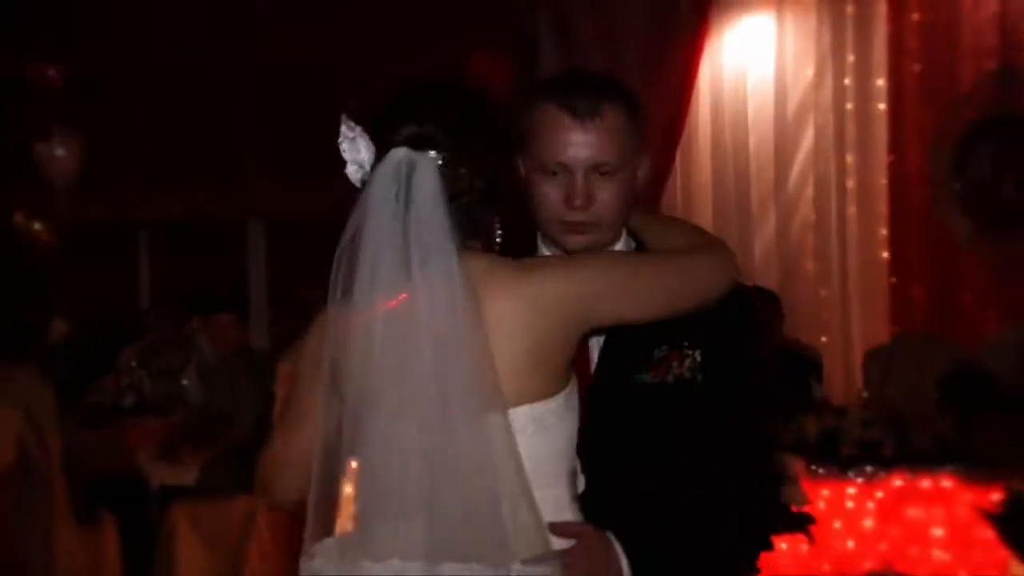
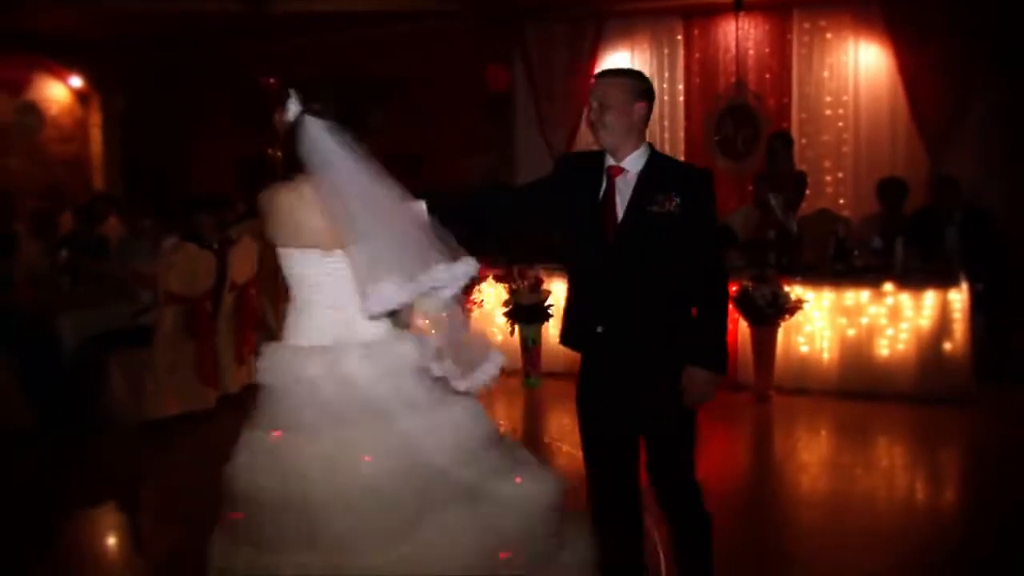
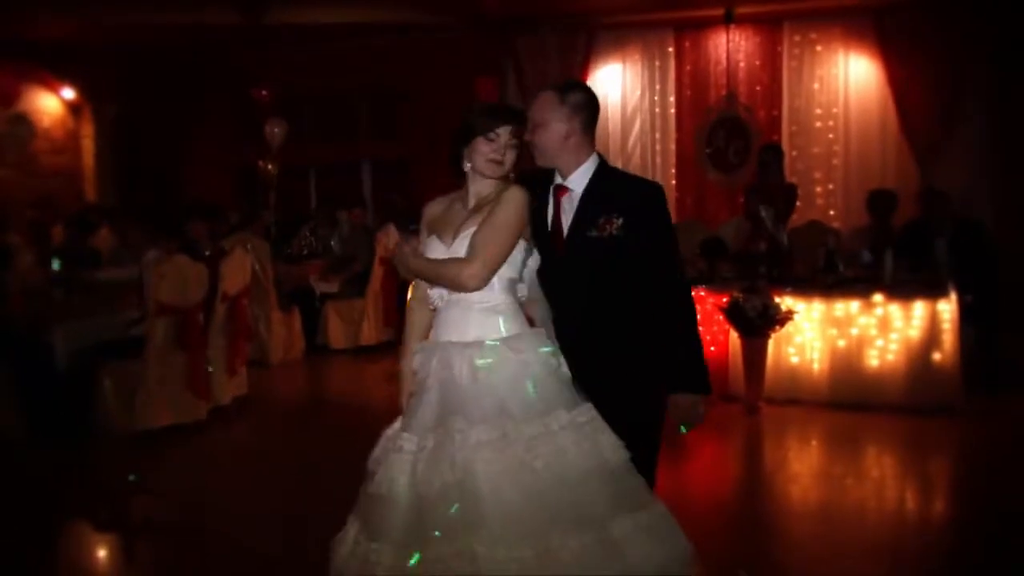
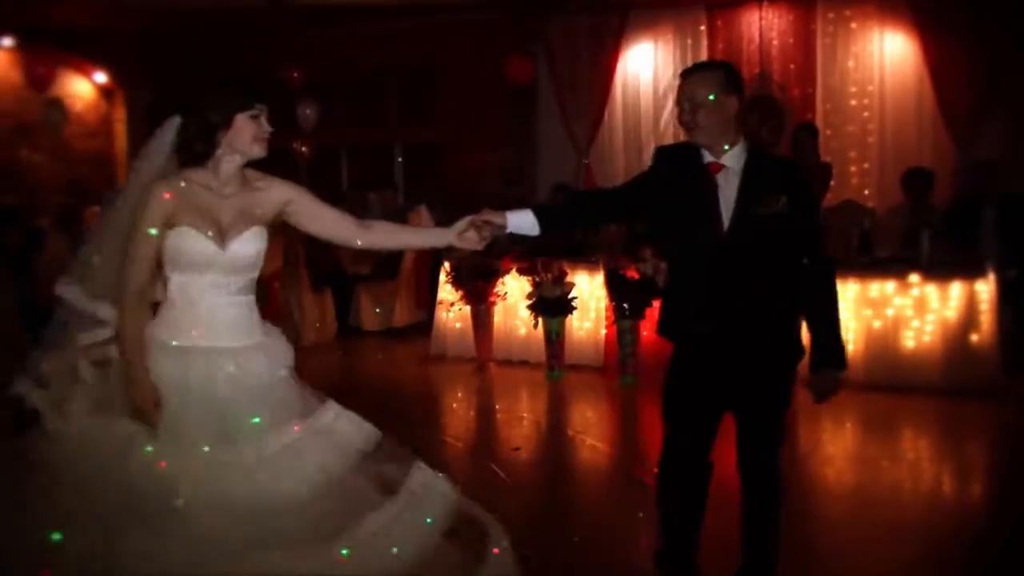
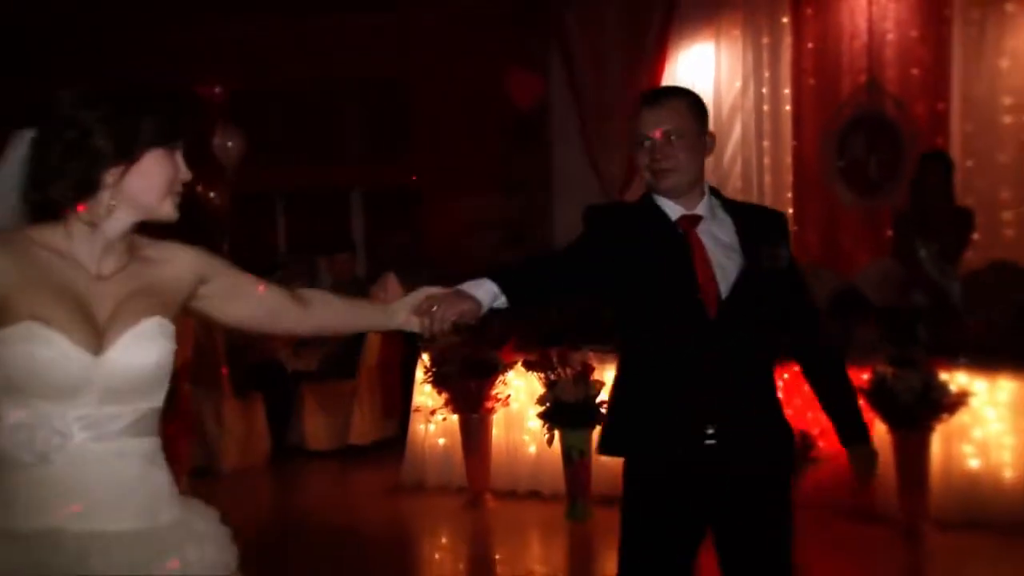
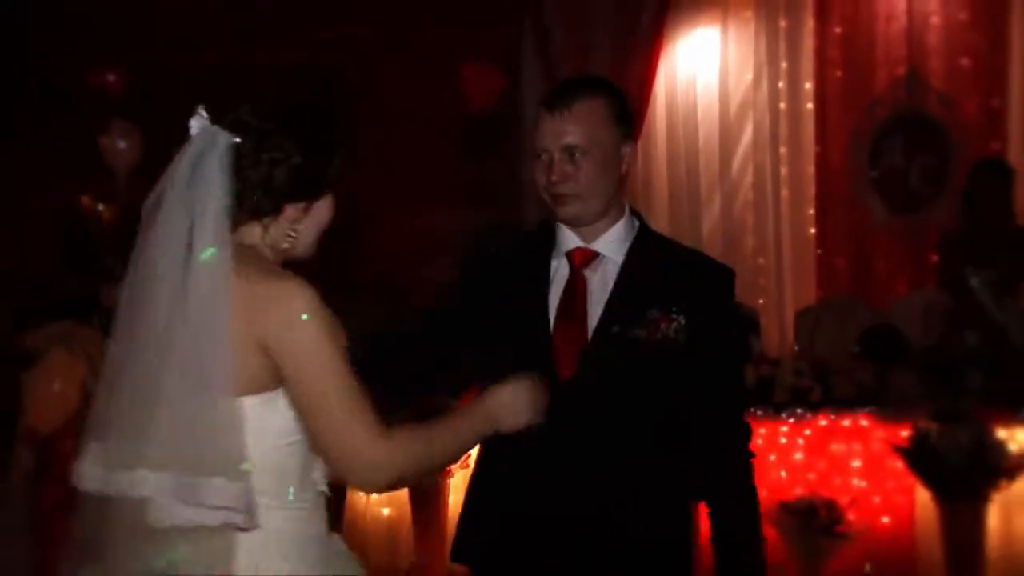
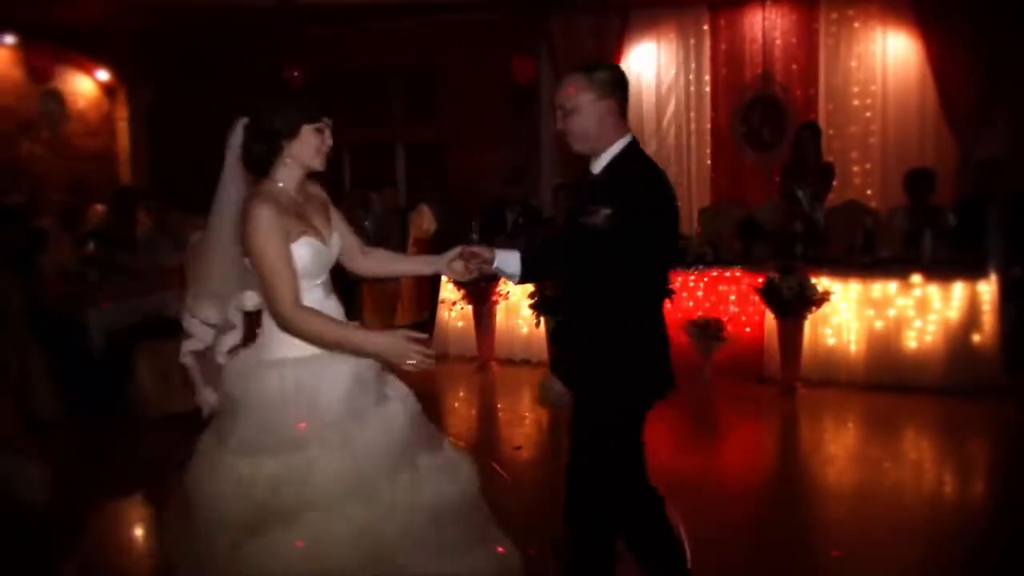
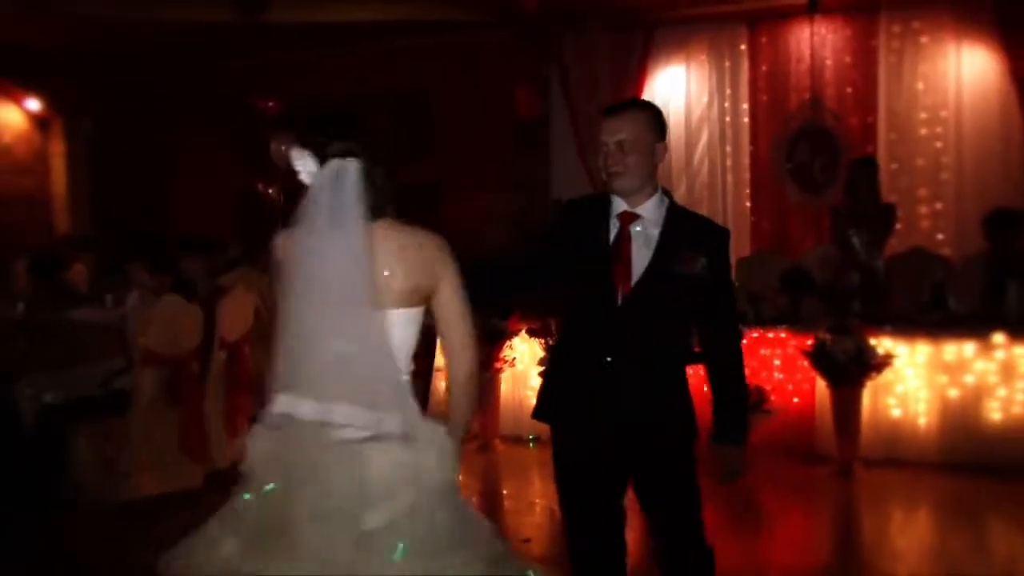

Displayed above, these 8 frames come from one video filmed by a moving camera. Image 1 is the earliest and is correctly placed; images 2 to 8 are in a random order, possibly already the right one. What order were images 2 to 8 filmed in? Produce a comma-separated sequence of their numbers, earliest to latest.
6, 5, 8, 3, 2, 4, 7
